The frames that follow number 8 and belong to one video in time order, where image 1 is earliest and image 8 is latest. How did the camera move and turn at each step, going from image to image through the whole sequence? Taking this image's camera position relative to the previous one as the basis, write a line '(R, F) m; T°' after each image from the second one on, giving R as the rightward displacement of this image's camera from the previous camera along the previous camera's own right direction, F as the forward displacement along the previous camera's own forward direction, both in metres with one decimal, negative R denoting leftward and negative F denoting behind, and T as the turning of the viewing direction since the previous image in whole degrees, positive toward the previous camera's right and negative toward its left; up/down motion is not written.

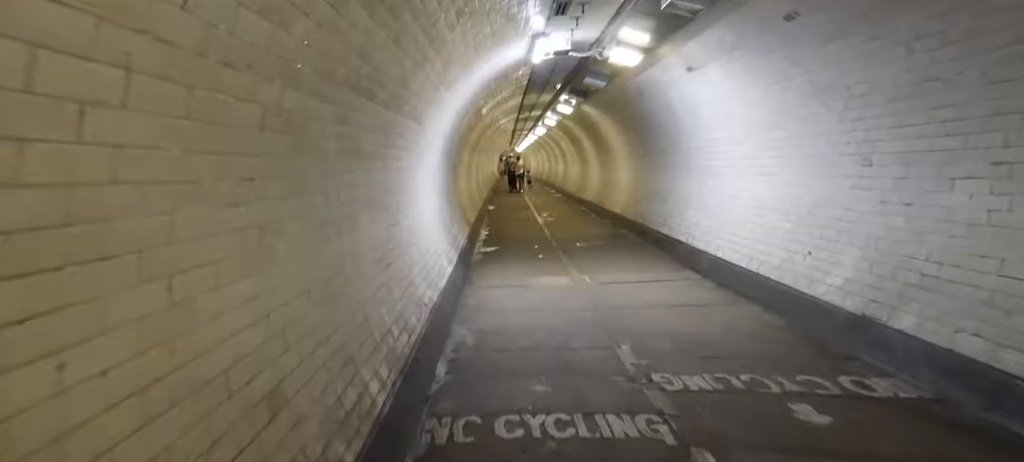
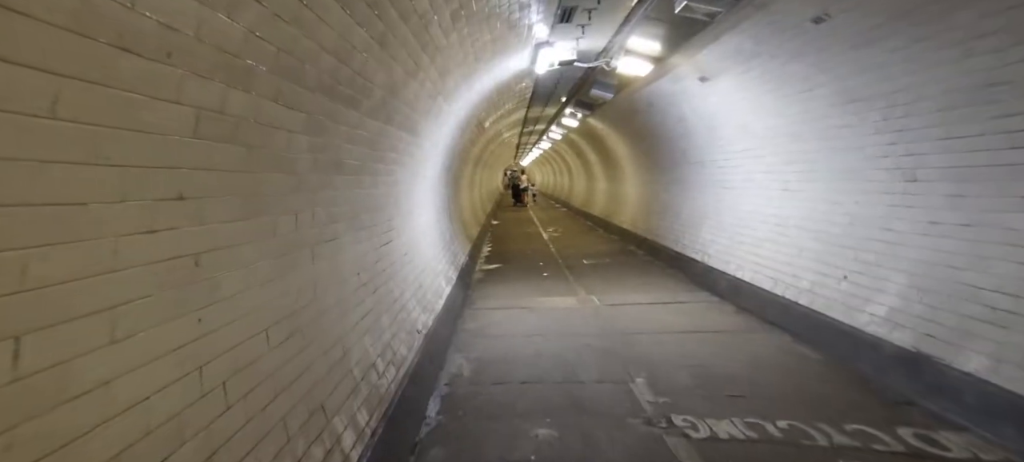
(0.0, +0.4) m; -1°
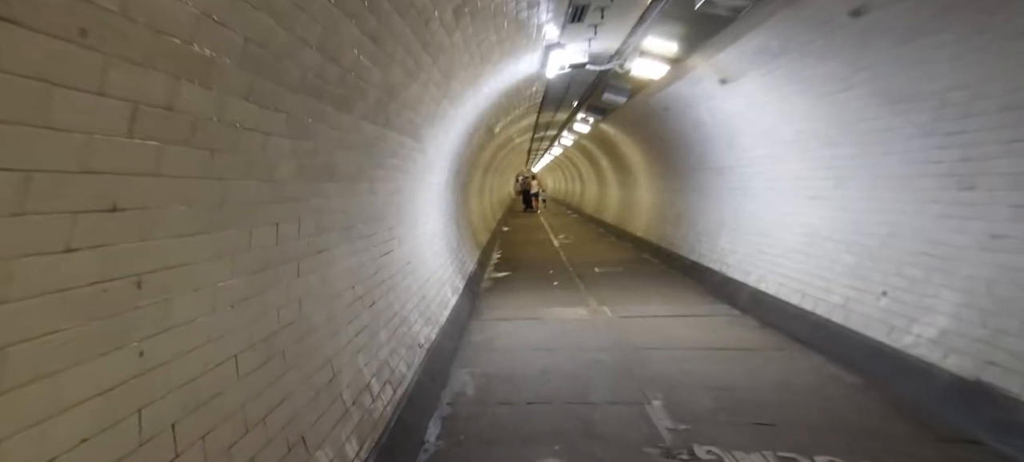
(0.0, +0.3) m; -2°
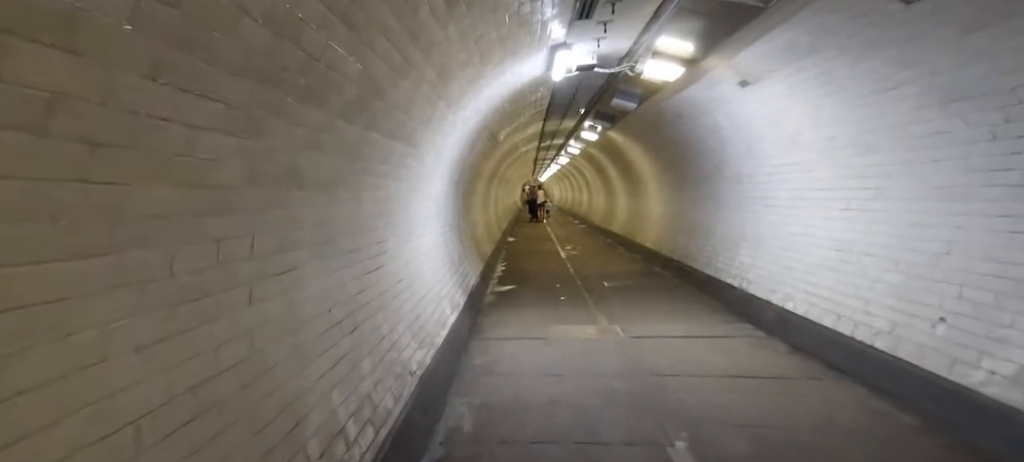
(0.0, +0.5) m; -1°
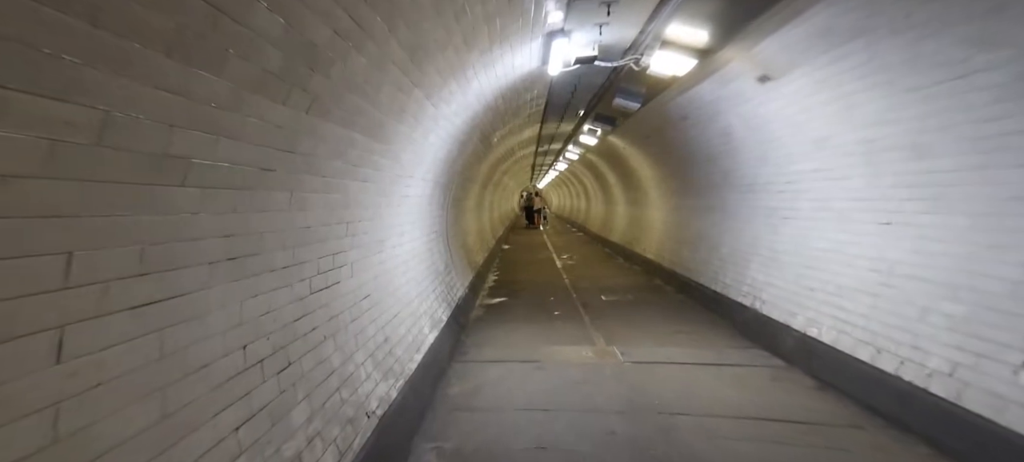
(+0.1, +0.7) m; 0°
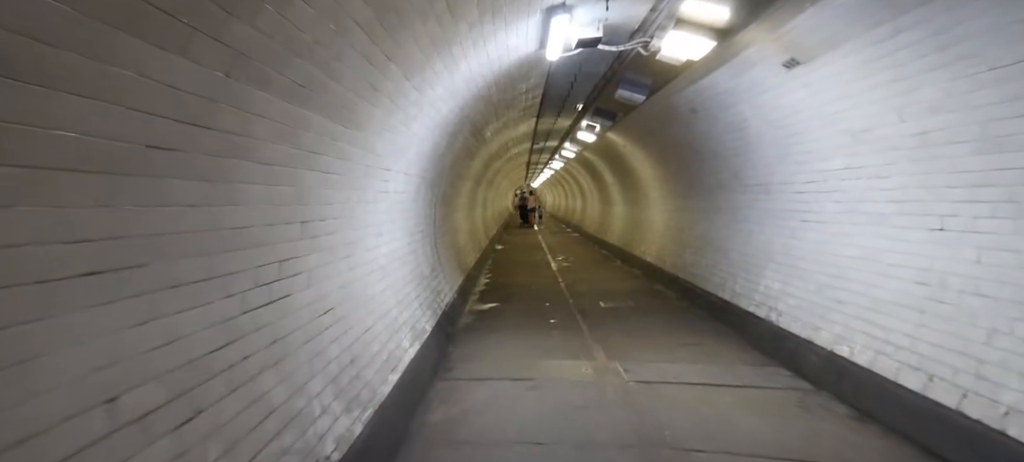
(0.0, +0.7) m; +1°
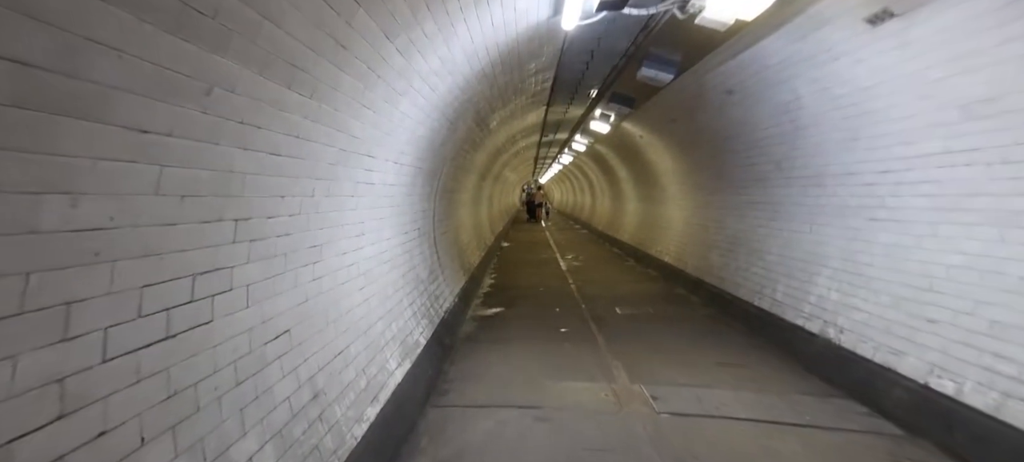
(0.0, +0.9) m; -1°
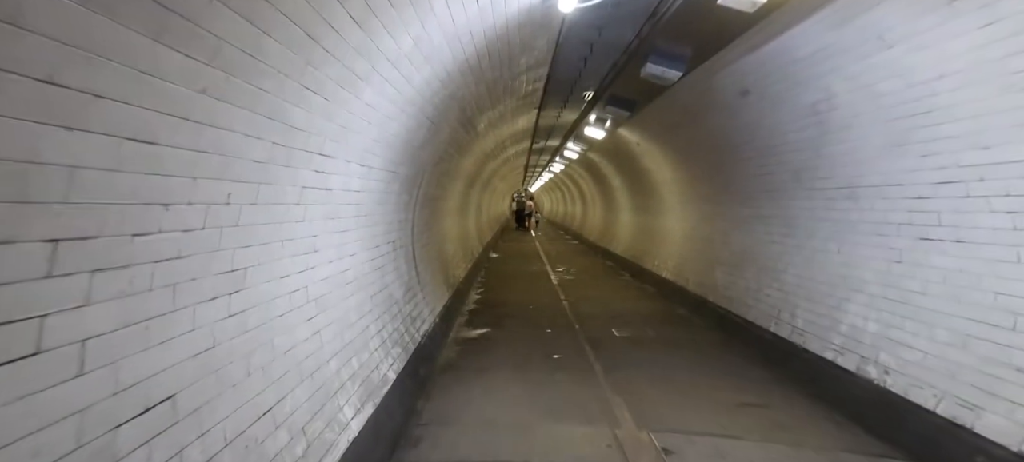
(0.0, +0.8) m; +1°
